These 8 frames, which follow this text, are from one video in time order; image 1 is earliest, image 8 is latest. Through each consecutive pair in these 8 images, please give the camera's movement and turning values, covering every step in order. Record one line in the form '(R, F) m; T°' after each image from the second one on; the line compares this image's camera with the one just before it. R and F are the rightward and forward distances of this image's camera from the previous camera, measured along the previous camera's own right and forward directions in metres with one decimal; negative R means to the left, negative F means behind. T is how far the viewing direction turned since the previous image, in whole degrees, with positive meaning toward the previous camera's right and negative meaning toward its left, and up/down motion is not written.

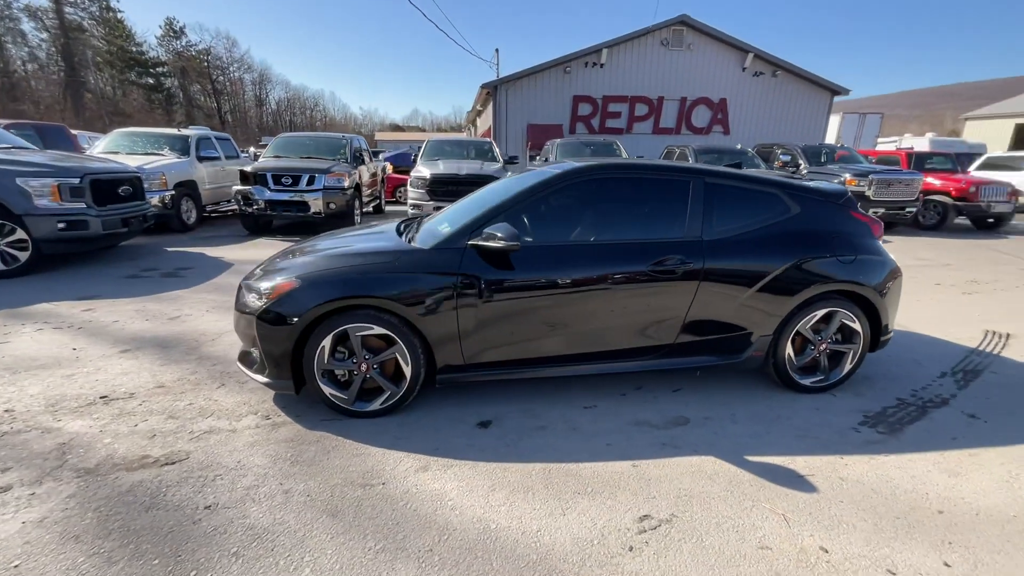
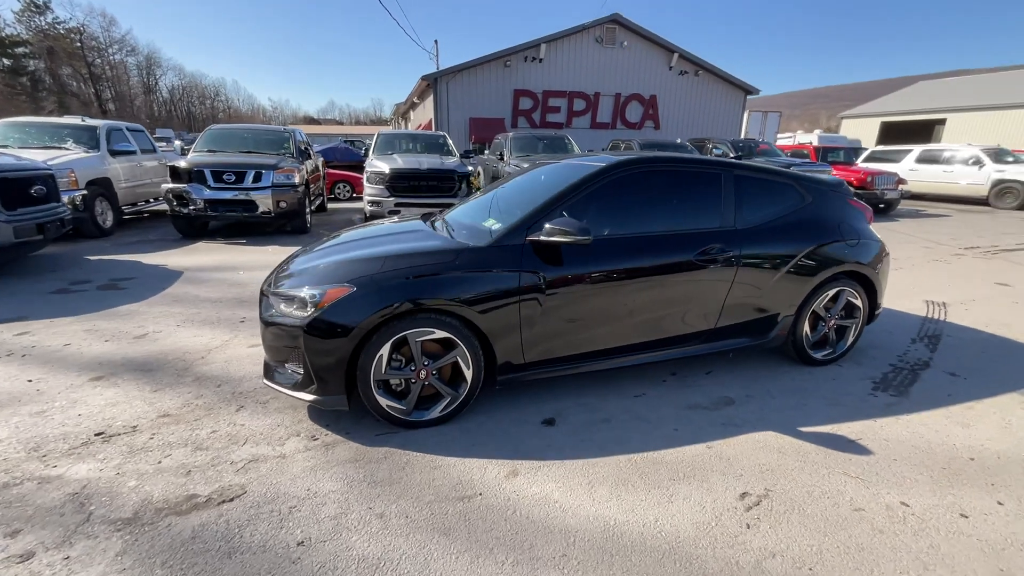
(-0.8, +0.1) m; +9°
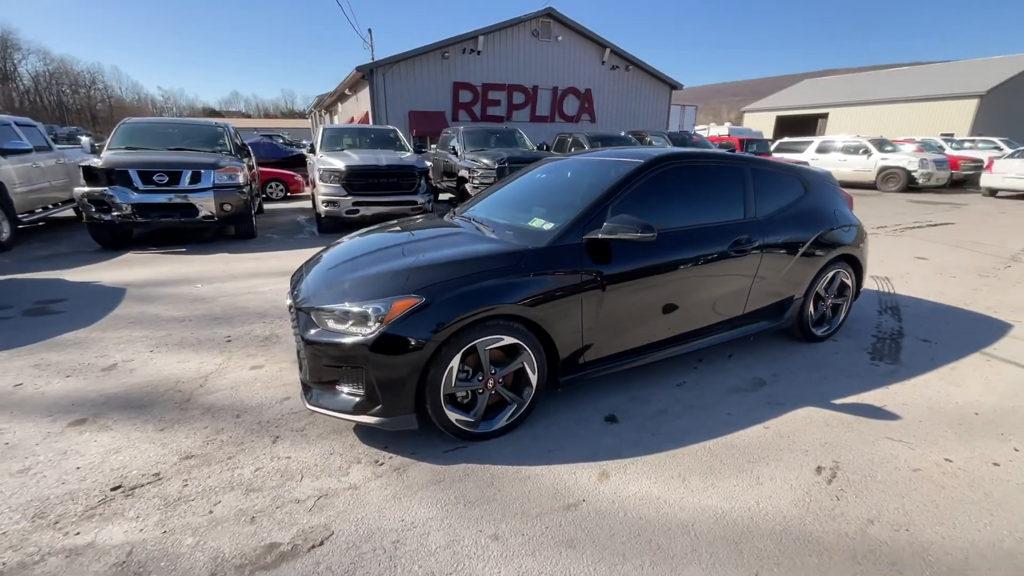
(-0.8, +0.1) m; +9°
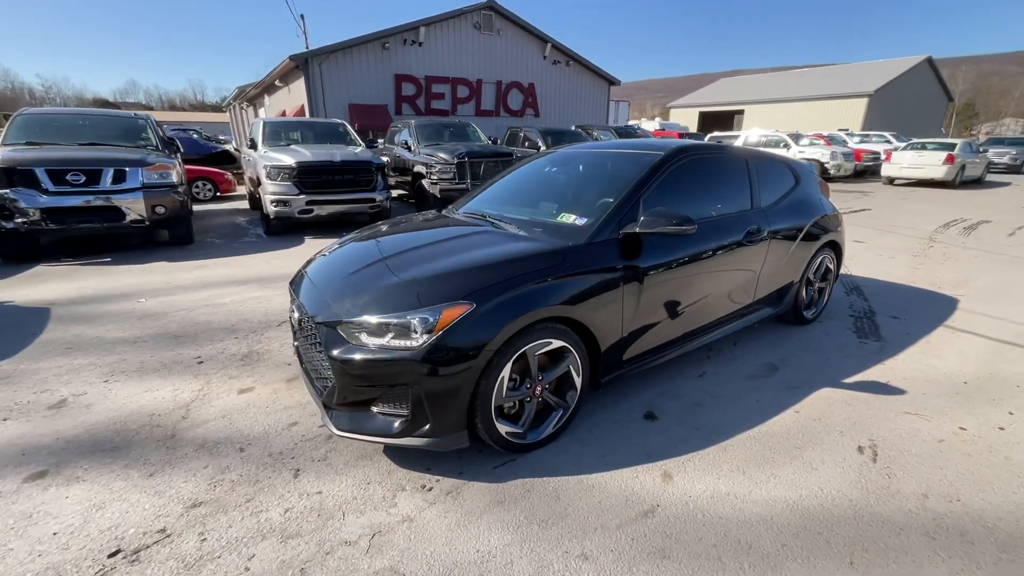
(-0.6, +0.2) m; +8°
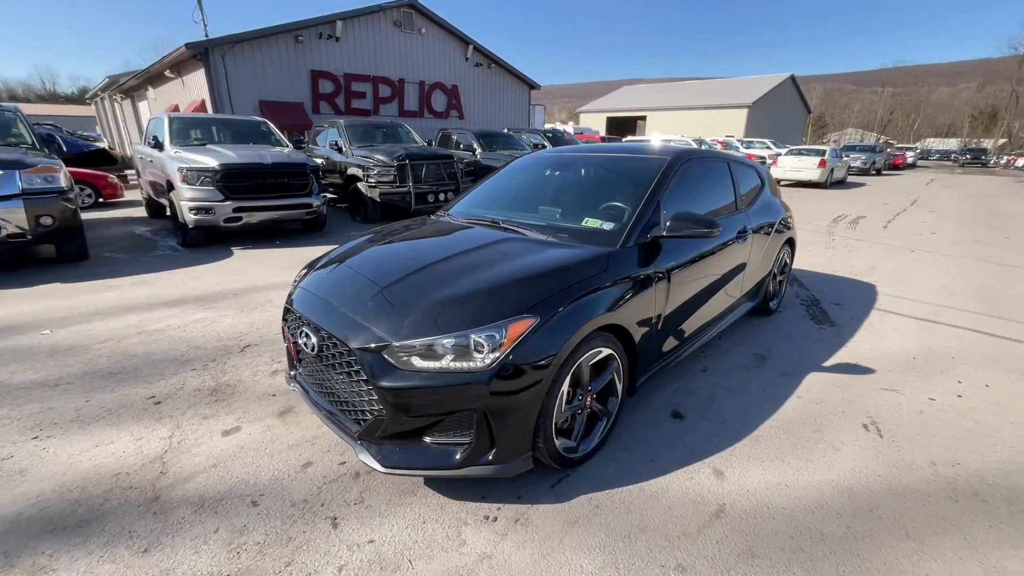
(-0.7, +0.2) m; +11°
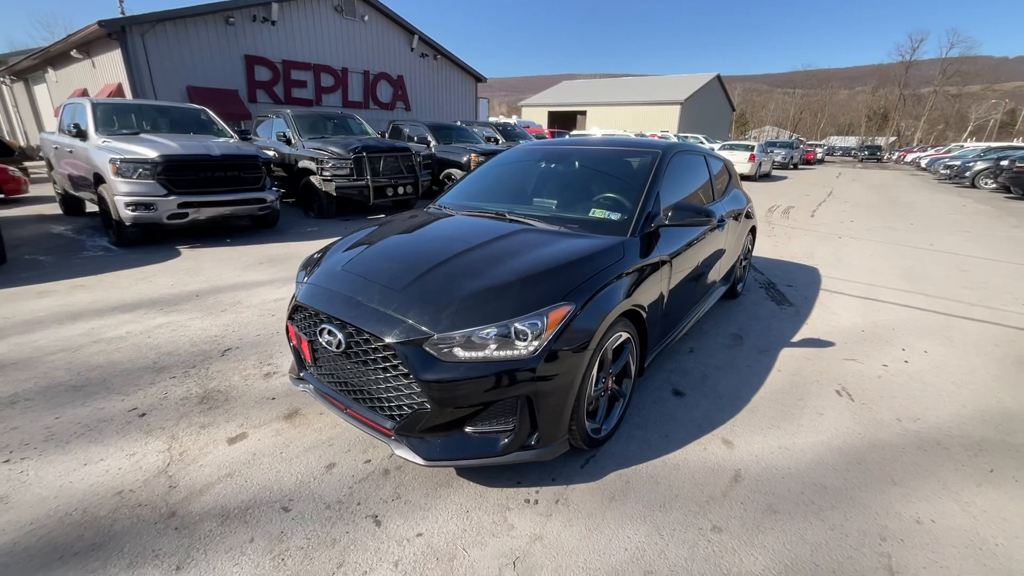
(-0.4, 0.0) m; +7°
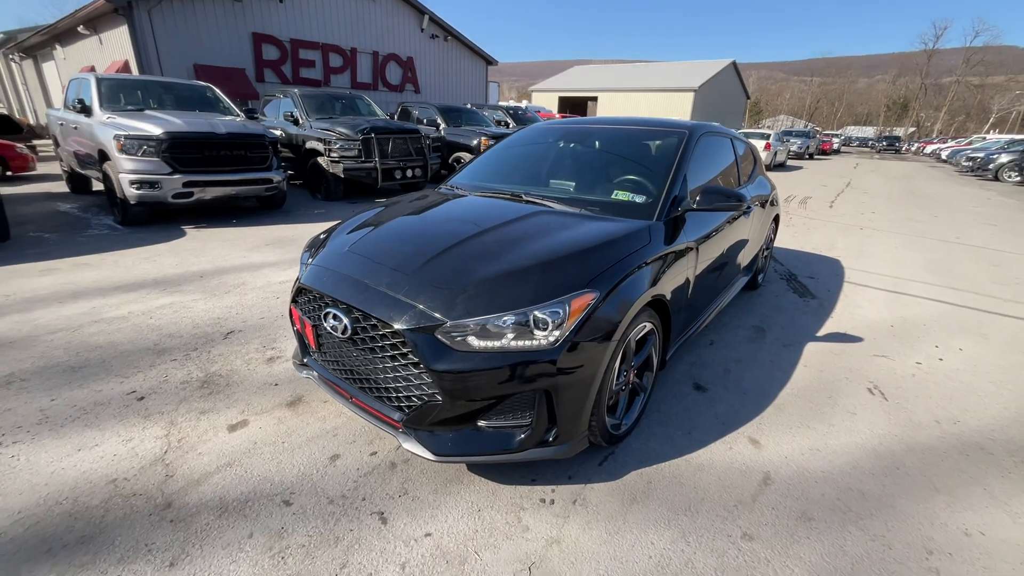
(-0.1, +0.2) m; -1°
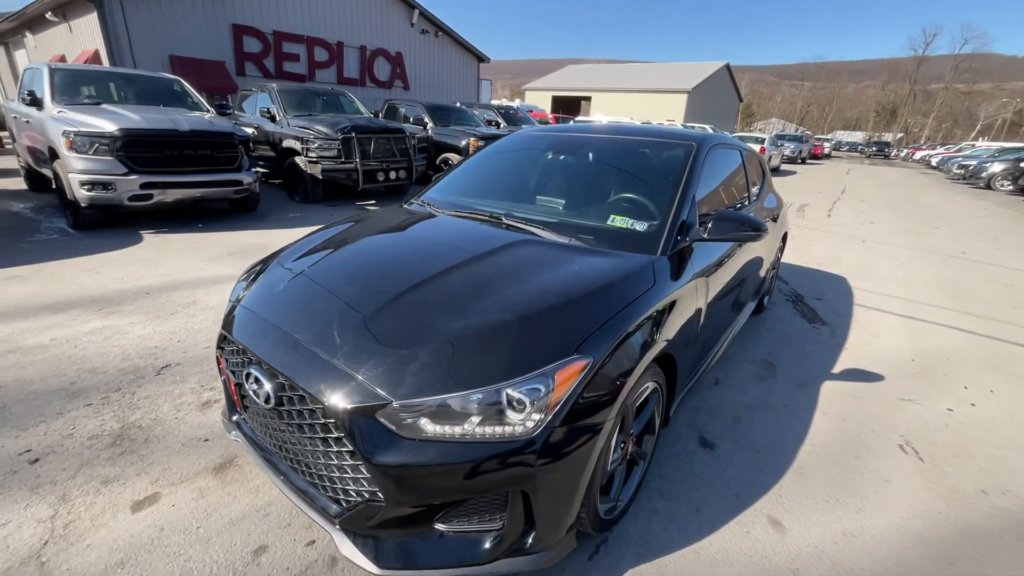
(+0.1, +0.4) m; +1°
